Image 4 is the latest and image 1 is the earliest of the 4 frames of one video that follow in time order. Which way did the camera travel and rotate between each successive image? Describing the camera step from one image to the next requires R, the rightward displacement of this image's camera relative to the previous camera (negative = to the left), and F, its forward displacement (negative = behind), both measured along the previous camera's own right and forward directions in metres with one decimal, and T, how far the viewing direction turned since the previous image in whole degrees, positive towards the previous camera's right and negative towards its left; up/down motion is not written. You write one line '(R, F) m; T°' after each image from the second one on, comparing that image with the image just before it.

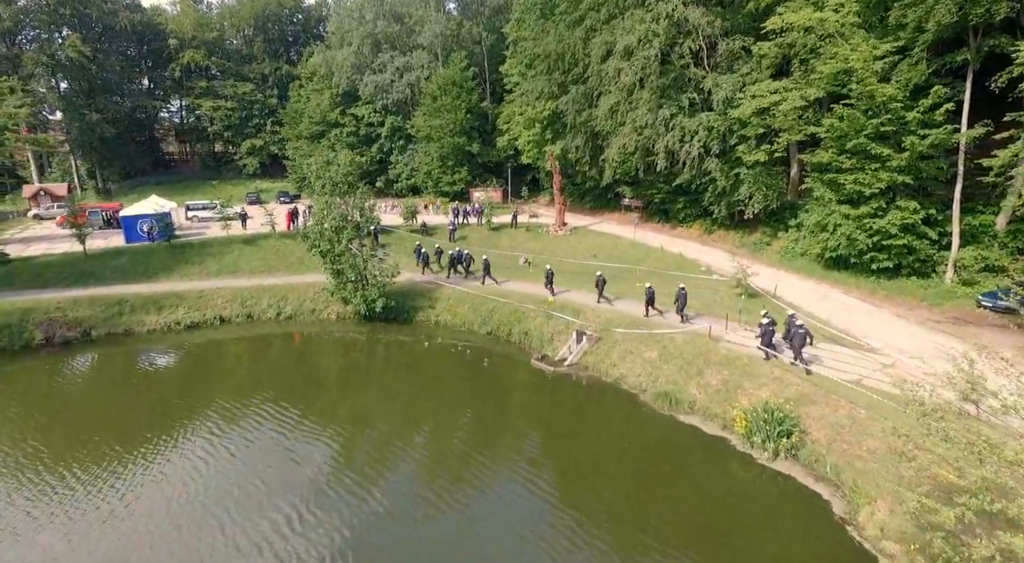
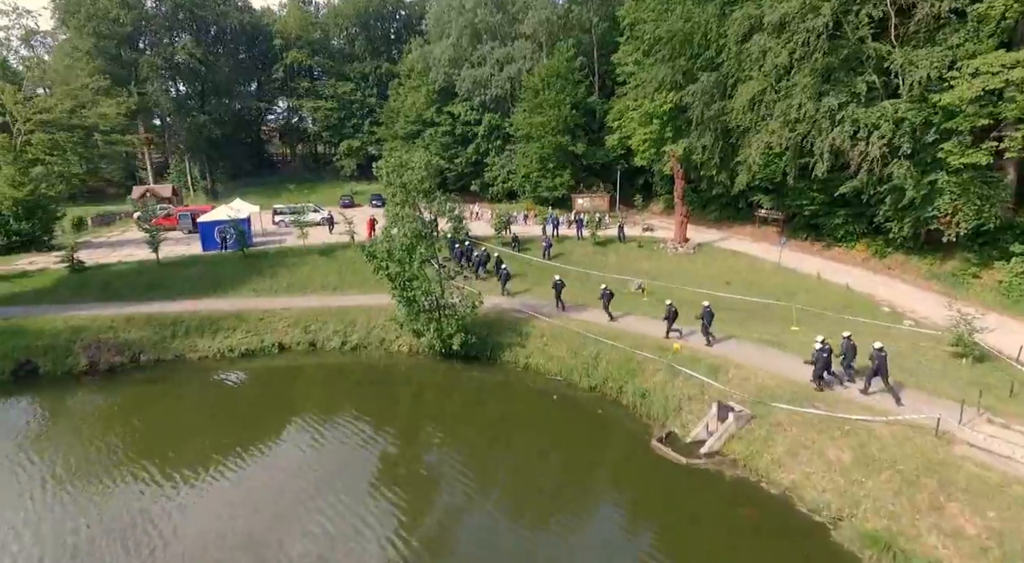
(-0.6, +6.5) m; -9°
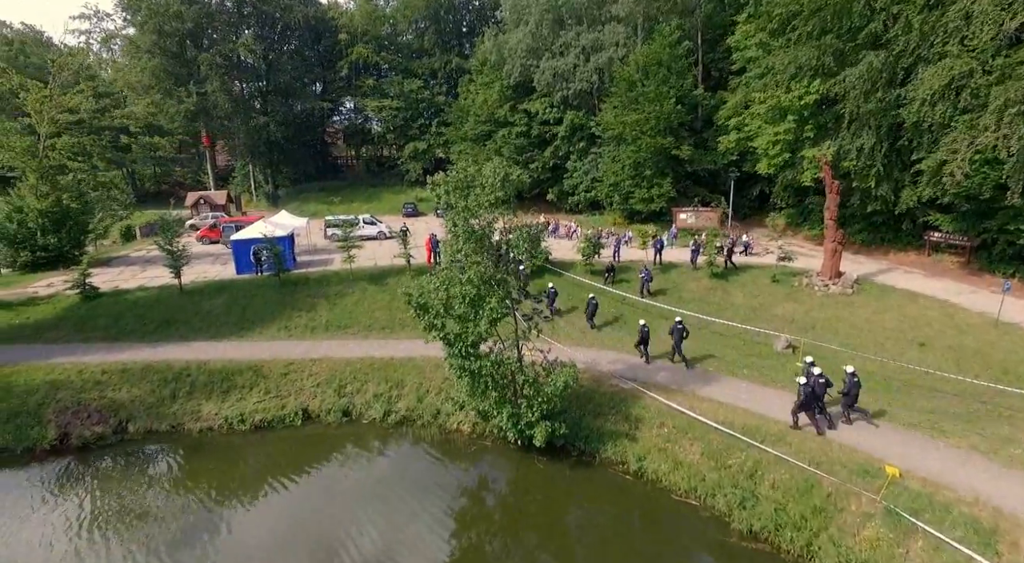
(-1.3, +7.6) m; -6°
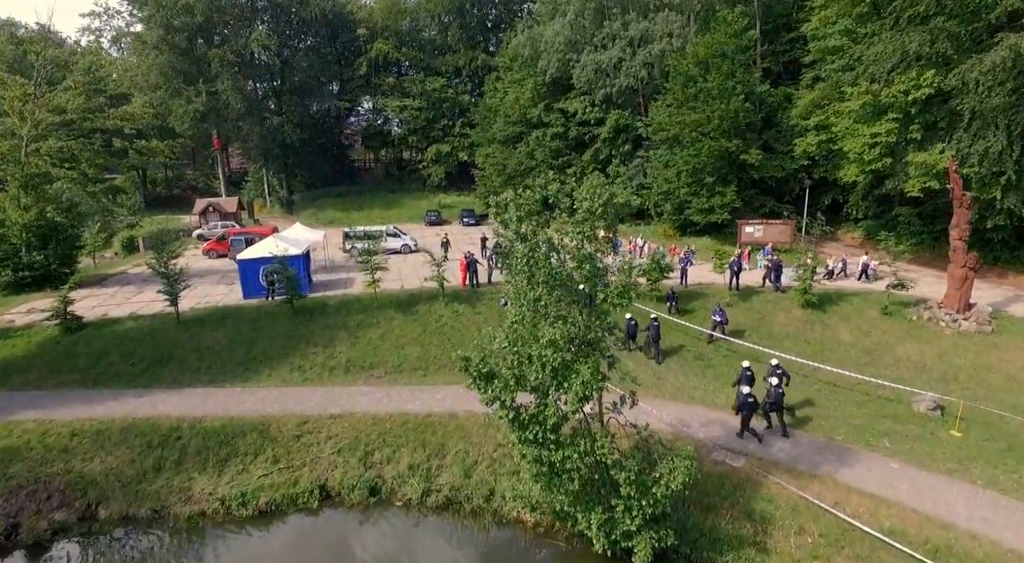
(-1.7, +4.6) m; -1°
